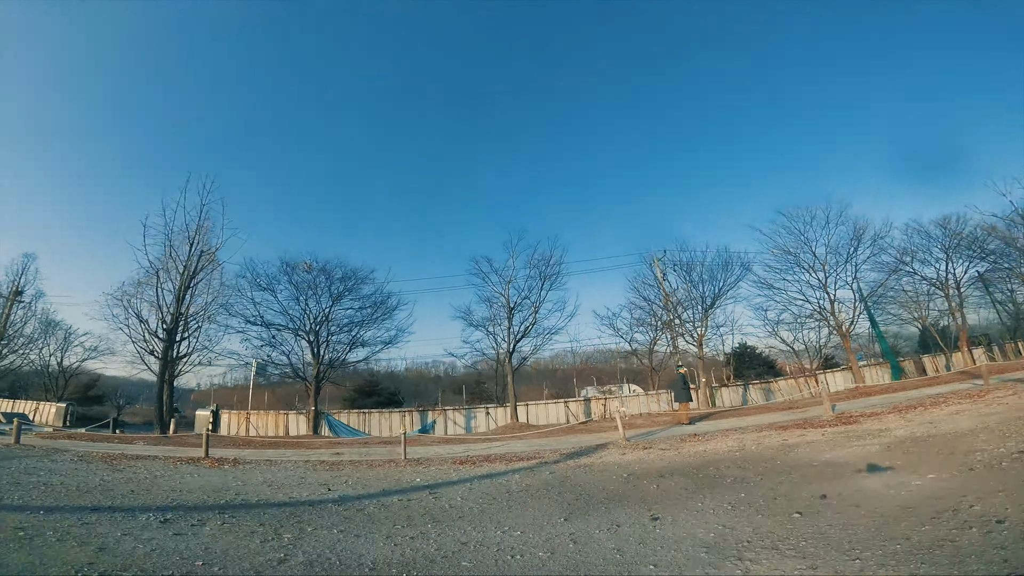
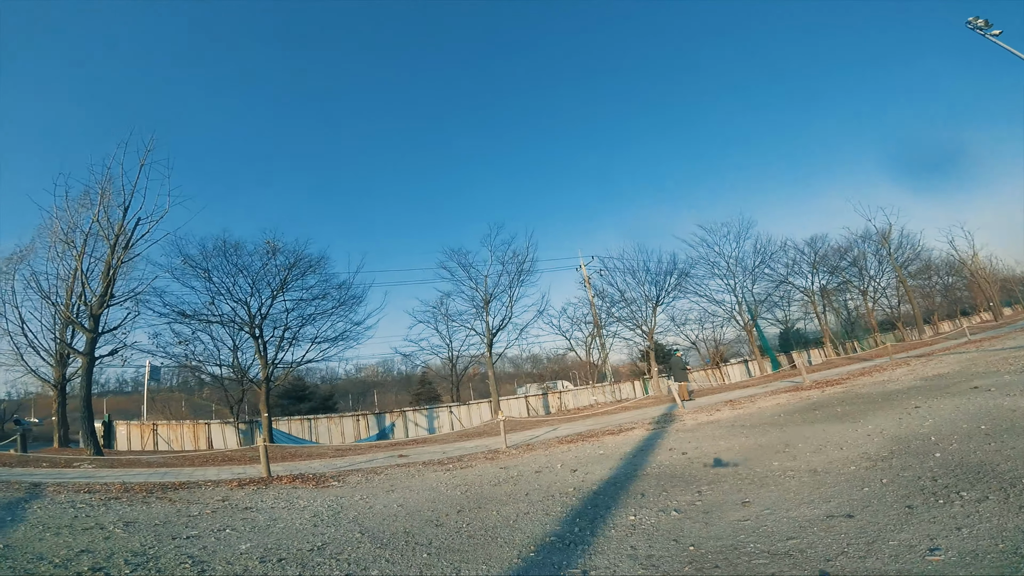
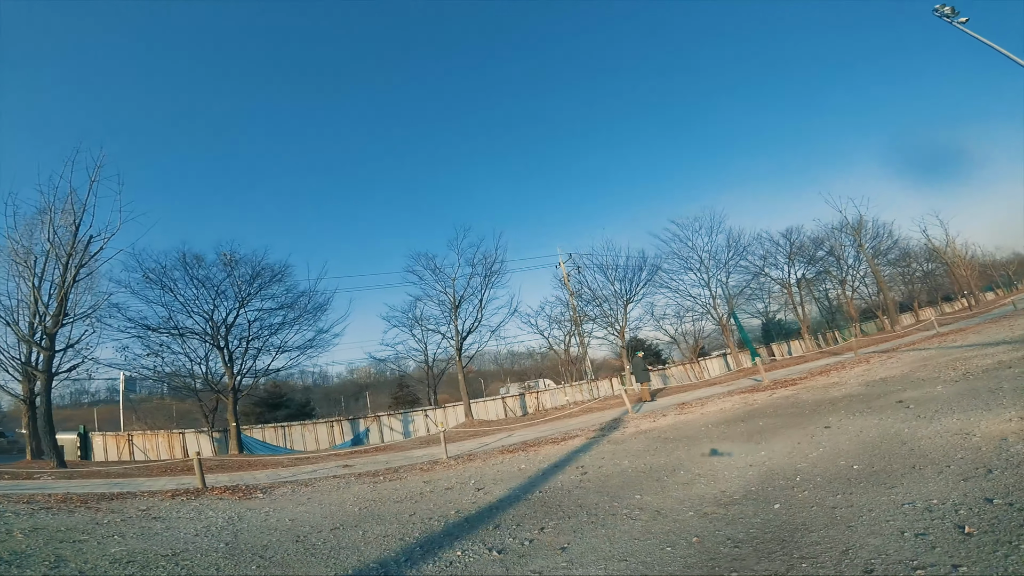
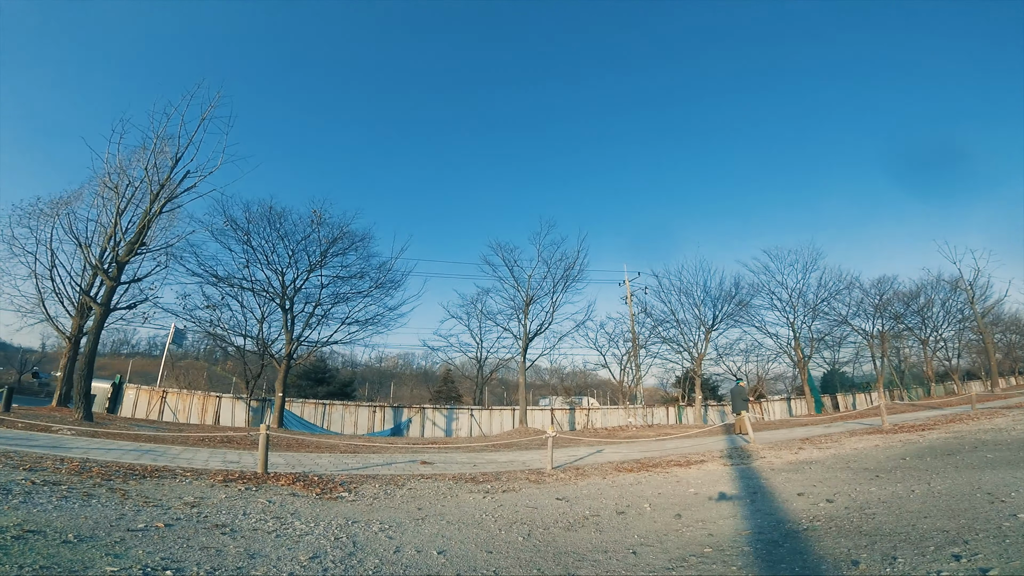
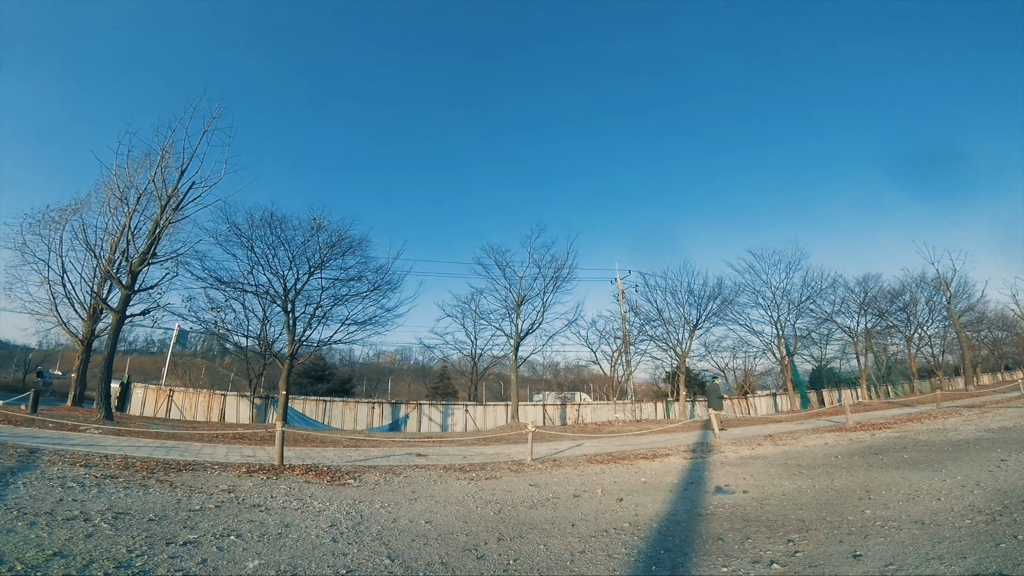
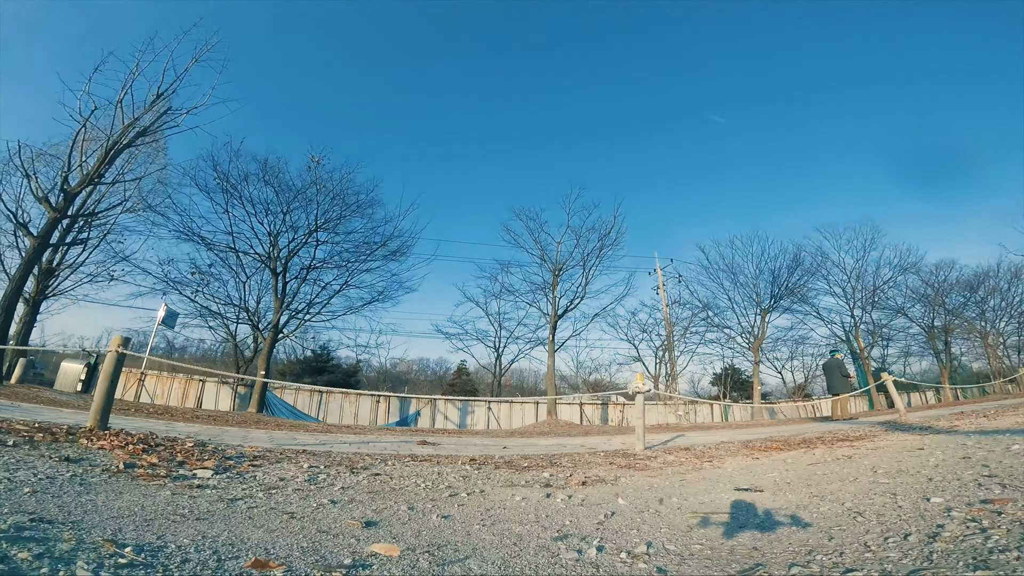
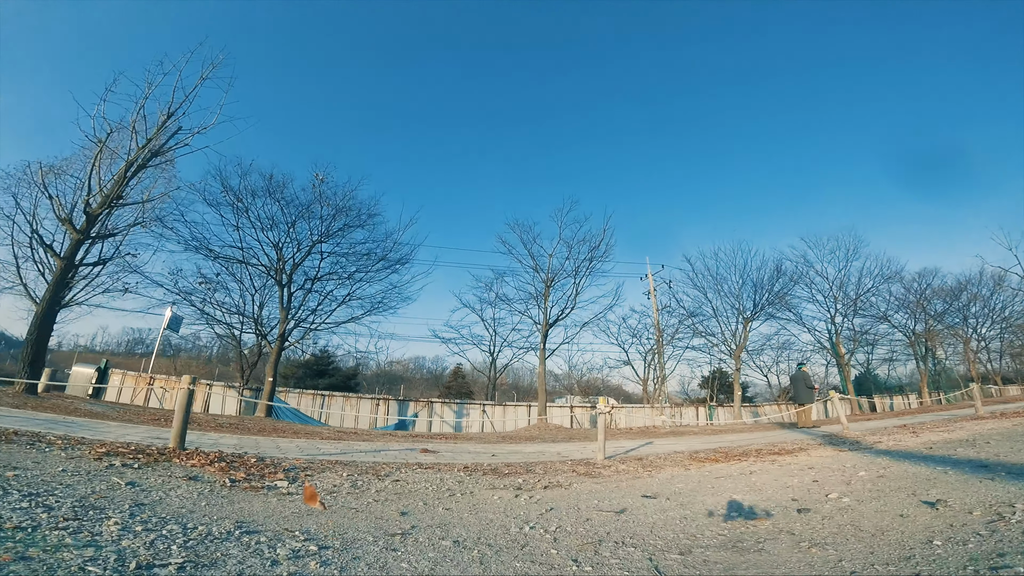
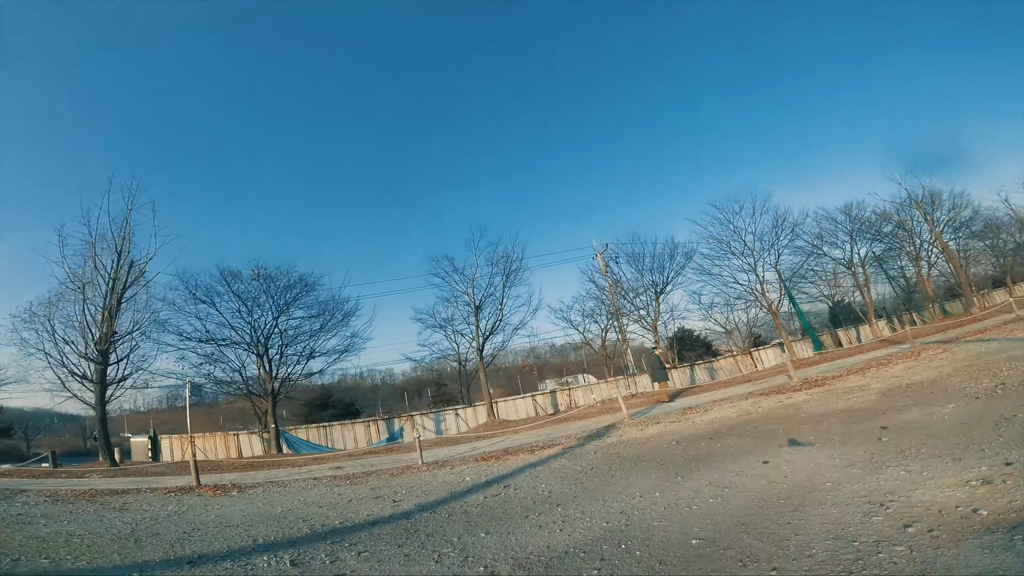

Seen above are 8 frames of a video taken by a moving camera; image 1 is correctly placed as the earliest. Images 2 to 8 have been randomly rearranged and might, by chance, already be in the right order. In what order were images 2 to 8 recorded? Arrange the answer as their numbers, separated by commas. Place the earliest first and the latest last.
8, 3, 2, 5, 4, 7, 6
